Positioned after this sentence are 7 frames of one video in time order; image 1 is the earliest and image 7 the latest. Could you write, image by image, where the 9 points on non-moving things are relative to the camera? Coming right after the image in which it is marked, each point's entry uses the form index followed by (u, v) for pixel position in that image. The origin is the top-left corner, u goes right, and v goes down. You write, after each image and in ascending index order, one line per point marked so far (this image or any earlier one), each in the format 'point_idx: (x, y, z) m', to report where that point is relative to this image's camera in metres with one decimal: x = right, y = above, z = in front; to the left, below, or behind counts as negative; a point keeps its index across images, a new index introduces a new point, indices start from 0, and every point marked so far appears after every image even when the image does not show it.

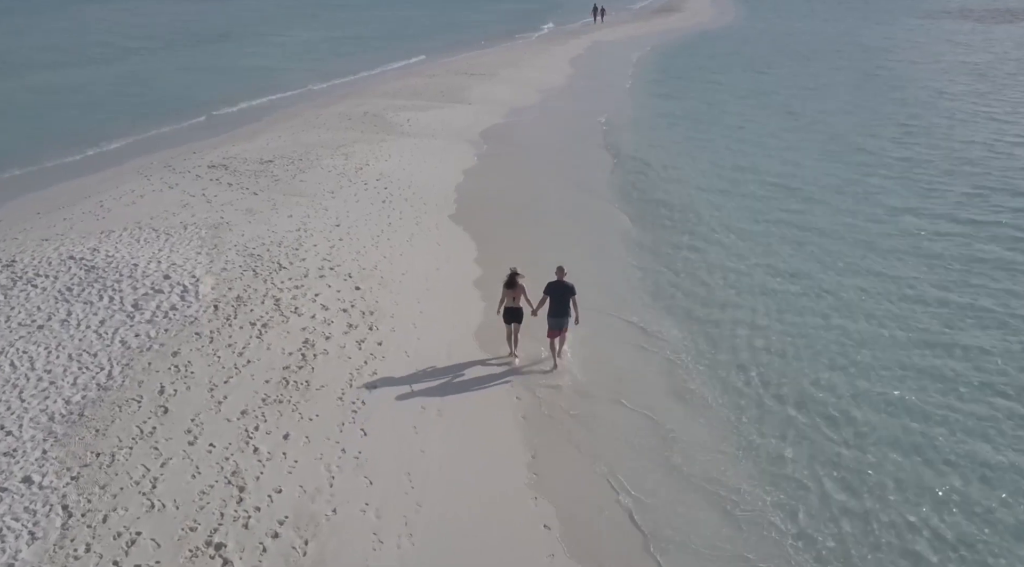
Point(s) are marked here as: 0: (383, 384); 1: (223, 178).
0: (-2.0, -1.6, +11.0) m
1: (-7.6, +2.8, +18.2) m
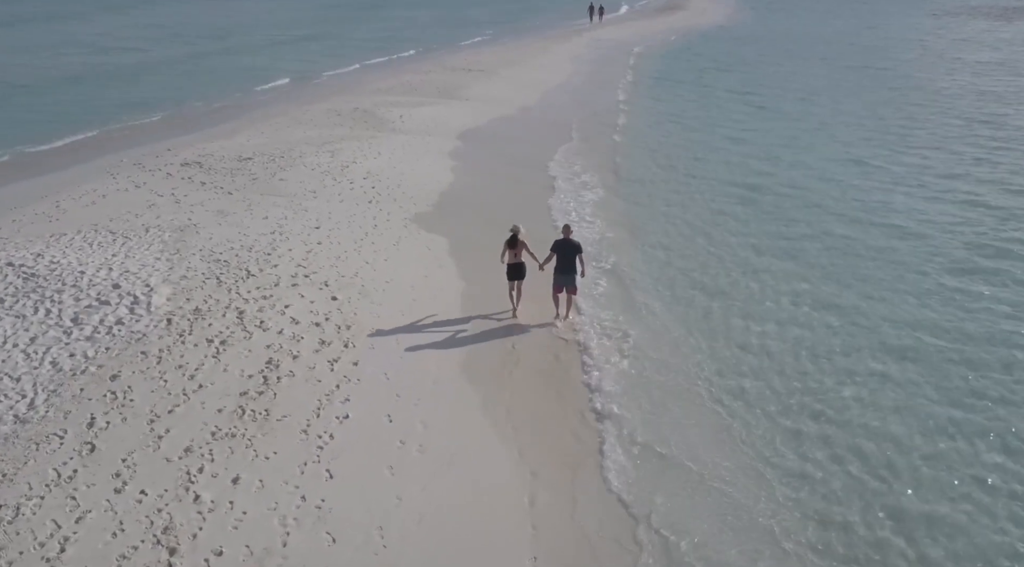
0: (-2.1, -1.8, +9.4) m
1: (-7.6, +2.6, +16.7) m
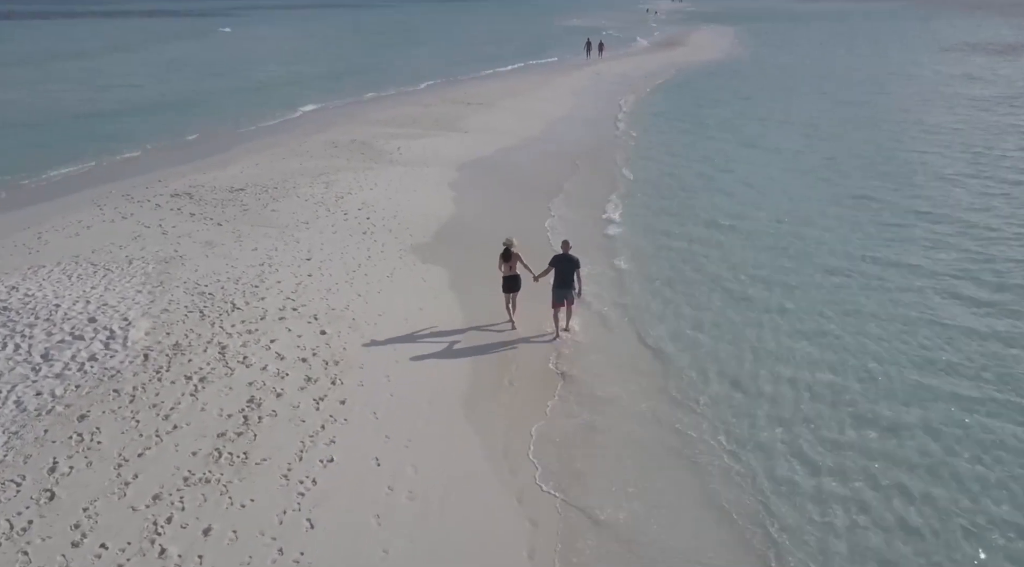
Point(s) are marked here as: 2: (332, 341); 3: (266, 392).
0: (-2.1, -2.2, +8.7) m
1: (-7.6, +1.8, +16.2) m
2: (-2.8, -0.9, +11.0) m
3: (-3.4, -1.5, +9.6) m
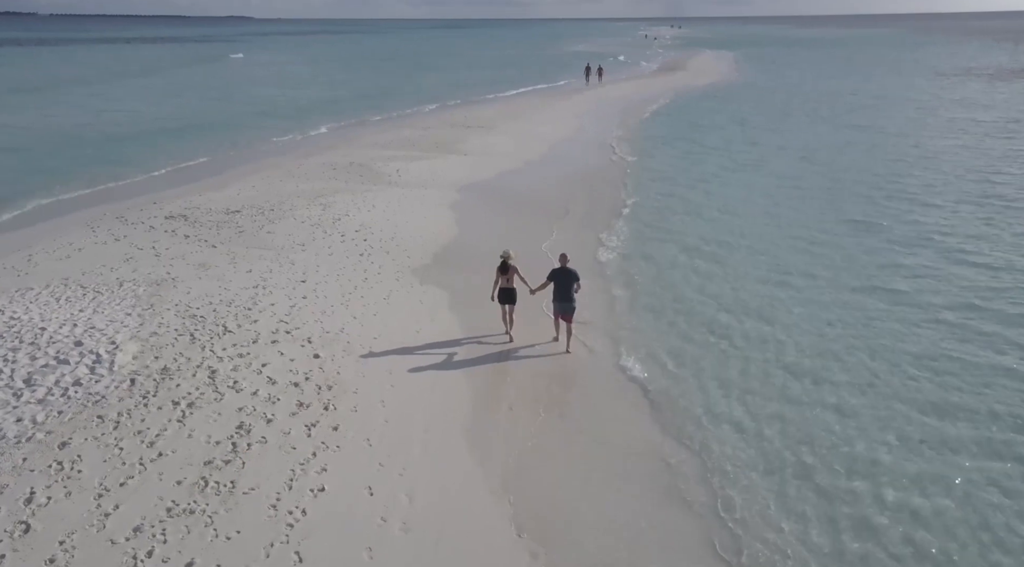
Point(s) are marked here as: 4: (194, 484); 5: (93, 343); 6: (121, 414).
0: (-2.1, -2.4, +8.4) m
1: (-7.7, +1.2, +16.0) m
2: (-2.9, -1.3, +10.6) m
3: (-3.4, -1.8, +9.2) m
4: (-3.7, -2.3, +8.1) m
5: (-6.2, -0.9, +10.3) m
6: (-5.1, -1.7, +9.0) m
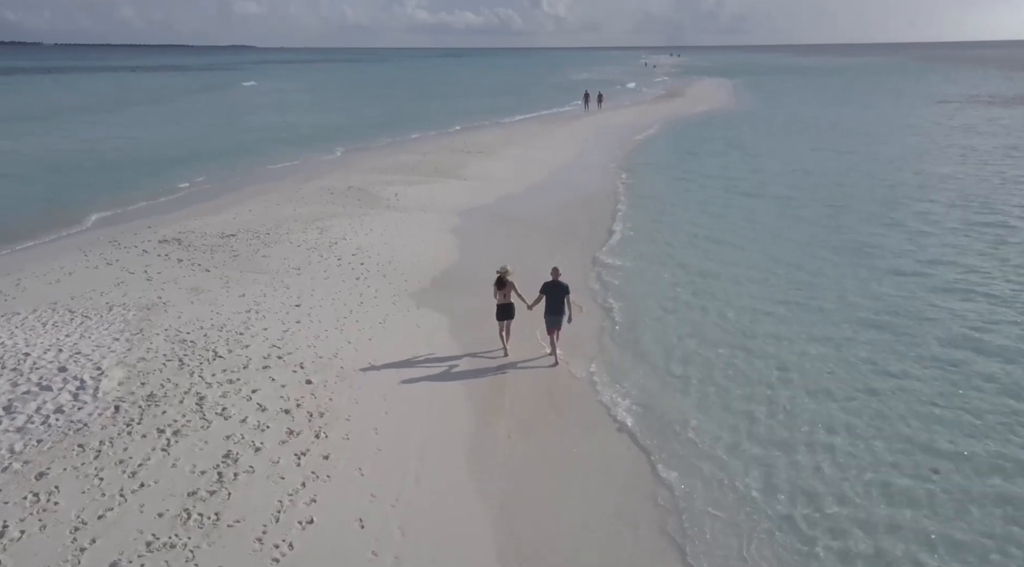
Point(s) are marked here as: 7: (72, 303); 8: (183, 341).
0: (-2.2, -2.7, +8.0) m
1: (-7.7, +0.7, +15.7) m
2: (-2.9, -1.6, +10.3) m
3: (-3.4, -2.1, +8.9) m
4: (-3.7, -2.6, +7.7) m
5: (-6.2, -1.2, +9.9) m
6: (-5.1, -2.0, +8.7) m
7: (-8.1, -0.4, +12.7) m
8: (-5.3, -0.9, +11.3) m
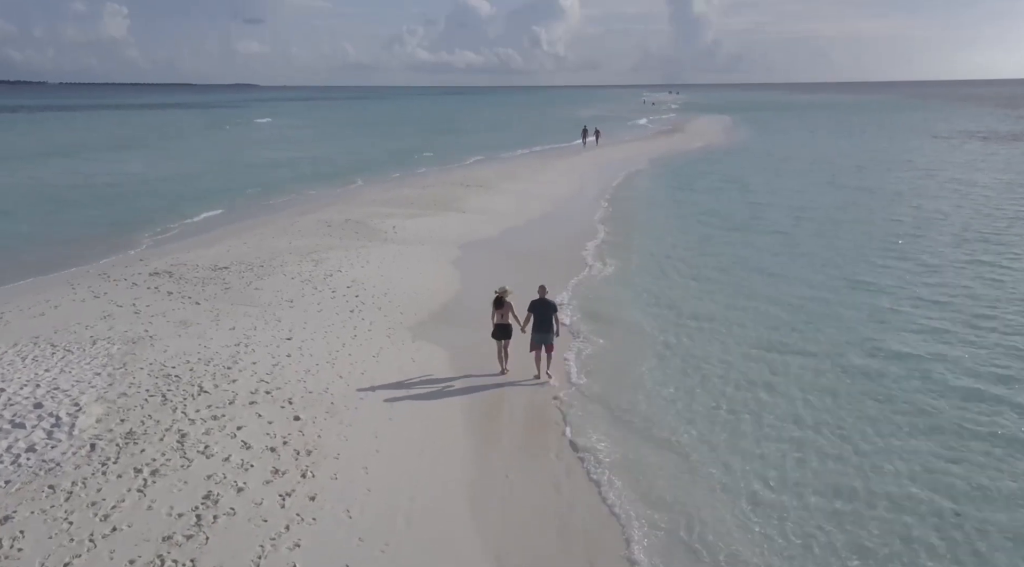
0: (-2.2, -3.0, +7.4) m
1: (-7.7, -0.1, +15.4) m
2: (-2.9, -2.0, +9.8) m
3: (-3.5, -2.5, +8.4) m
4: (-3.8, -2.9, +7.2) m
5: (-6.3, -1.7, +9.5) m
6: (-5.1, -2.4, +8.2) m
7: (-8.1, -0.9, +12.3) m
8: (-5.4, -1.4, +10.8) m
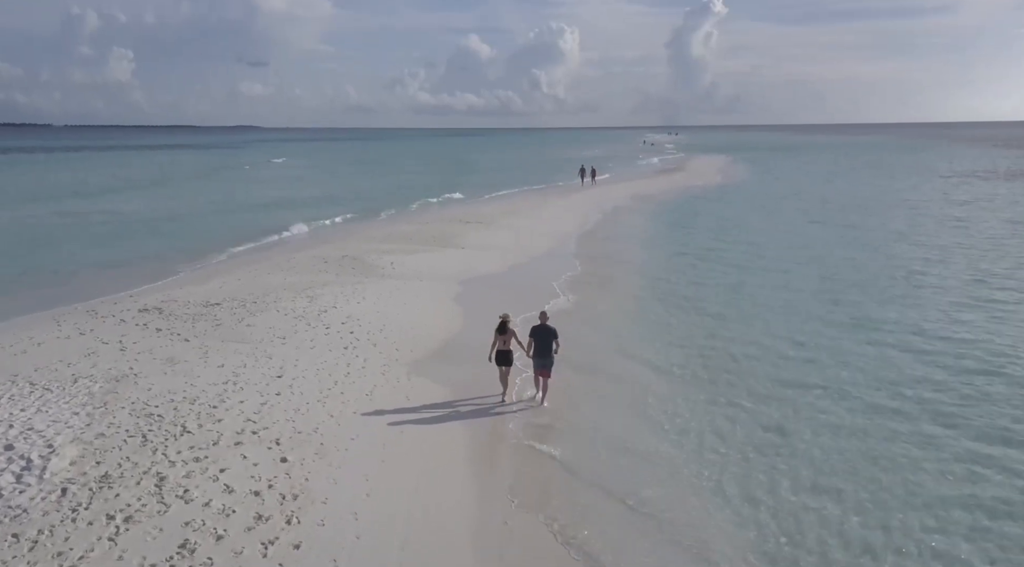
0: (-2.2, -3.3, +6.8) m
1: (-7.7, -0.9, +14.9) m
2: (-2.9, -2.5, +9.3) m
3: (-3.5, -2.8, +7.8) m
4: (-3.8, -3.2, +6.6) m
5: (-6.3, -2.1, +8.9) m
6: (-5.1, -2.7, +7.6) m
7: (-8.1, -1.6, +11.8) m
8: (-5.4, -2.0, +10.3) m
